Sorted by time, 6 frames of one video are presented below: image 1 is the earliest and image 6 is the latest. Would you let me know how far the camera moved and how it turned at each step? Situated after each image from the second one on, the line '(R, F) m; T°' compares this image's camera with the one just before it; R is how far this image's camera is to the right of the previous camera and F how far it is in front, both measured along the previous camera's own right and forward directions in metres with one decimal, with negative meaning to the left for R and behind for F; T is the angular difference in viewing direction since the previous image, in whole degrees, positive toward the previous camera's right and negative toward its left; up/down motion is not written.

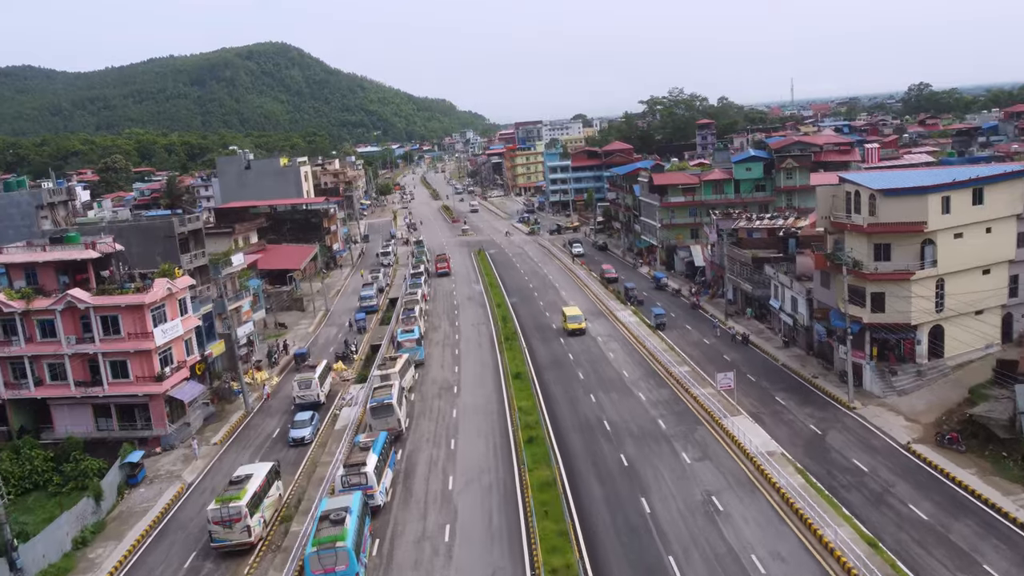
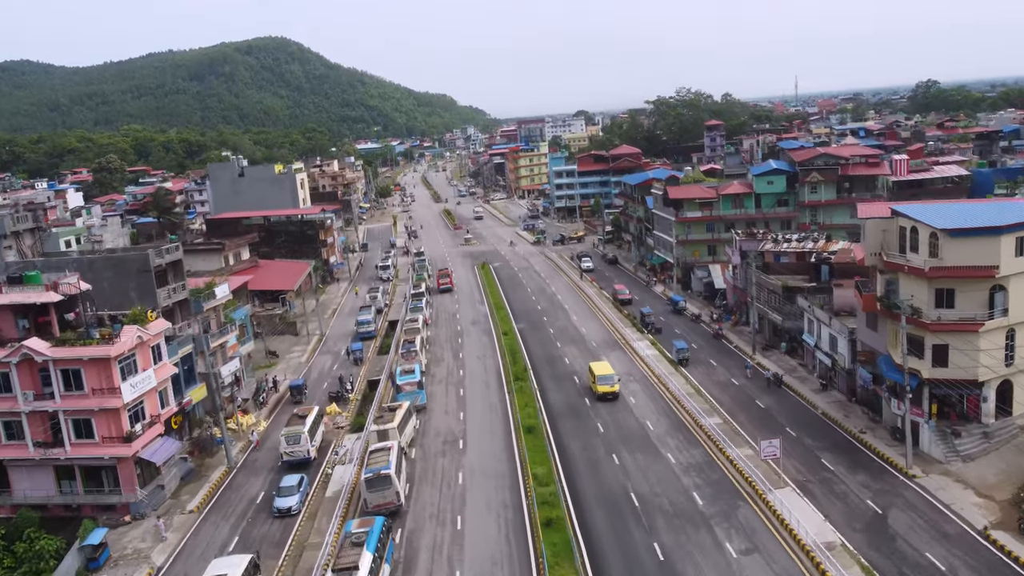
(-0.2, +2.0) m; 0°
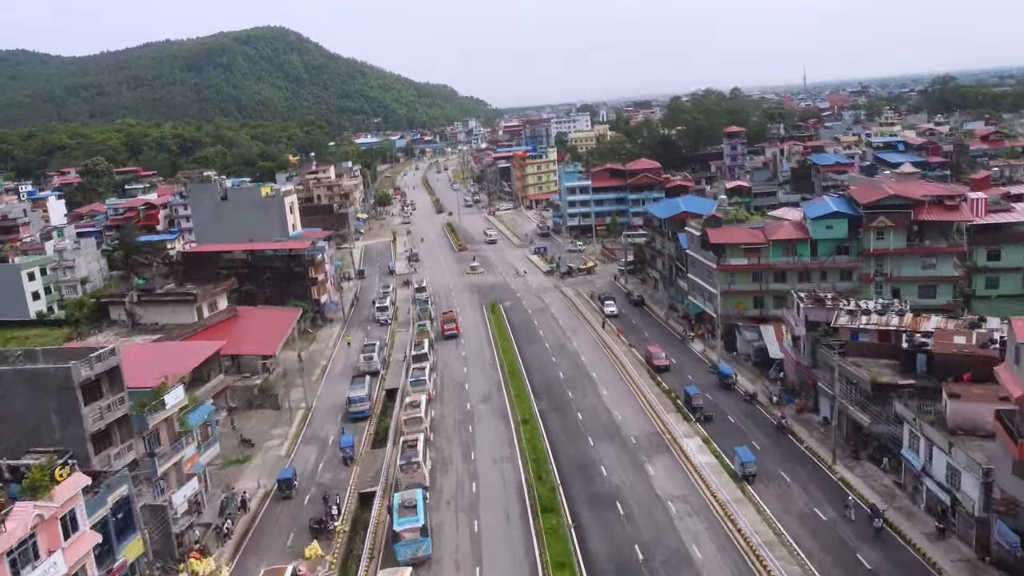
(-0.6, +4.4) m; 0°
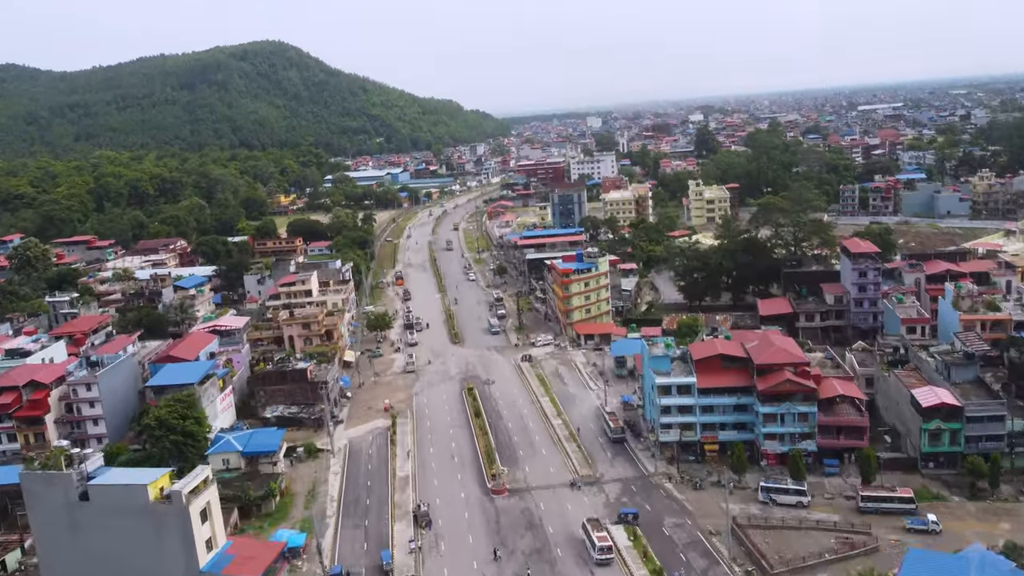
(-2.6, +19.1) m; 0°
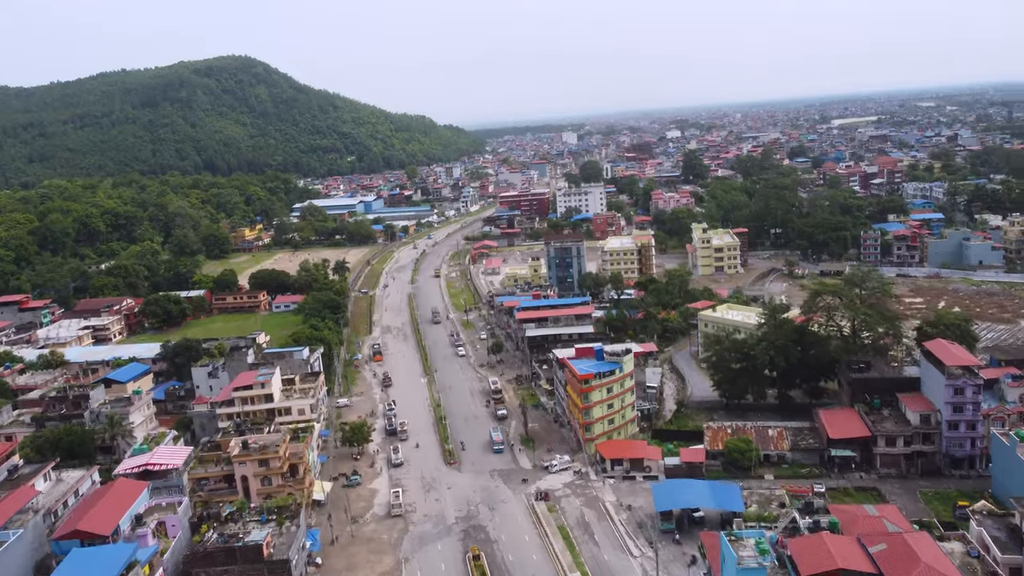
(-2.0, +10.4) m; +2°
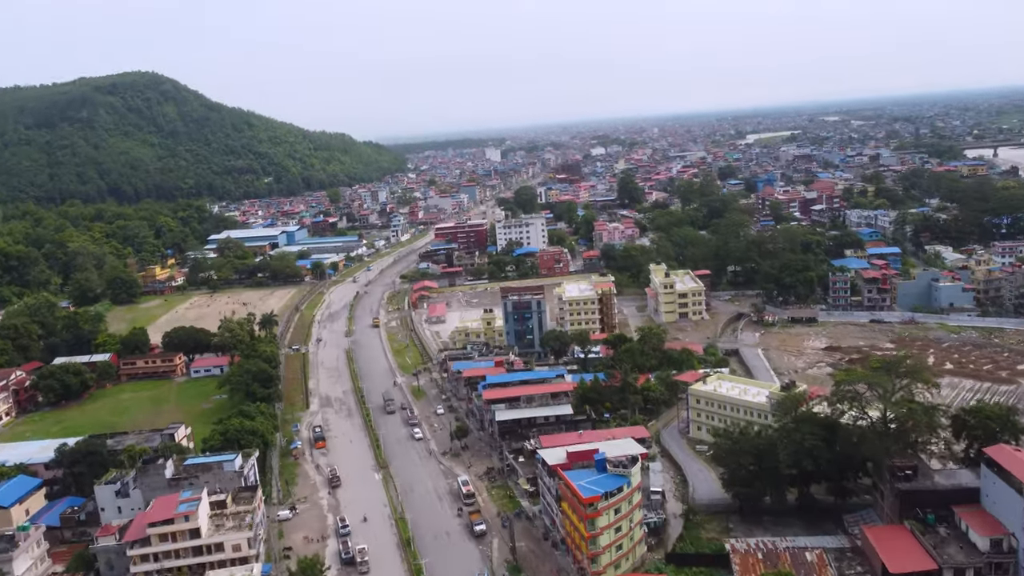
(-3.0, +8.5) m; +6°
